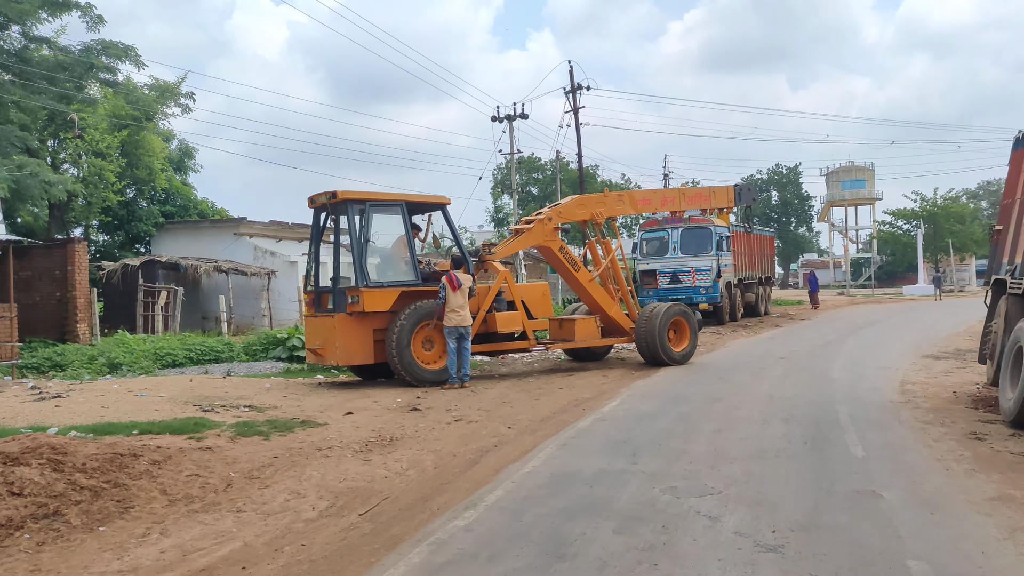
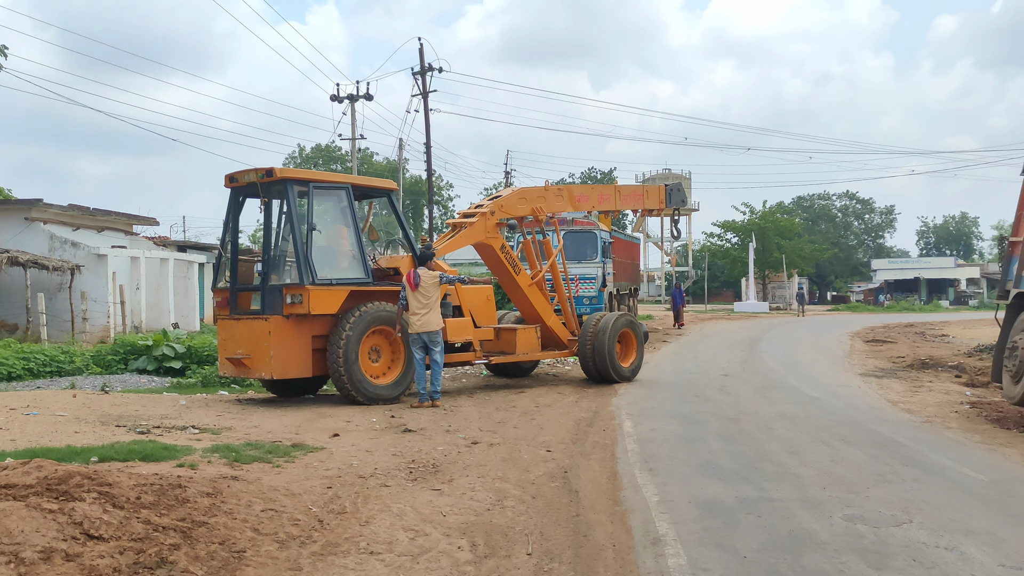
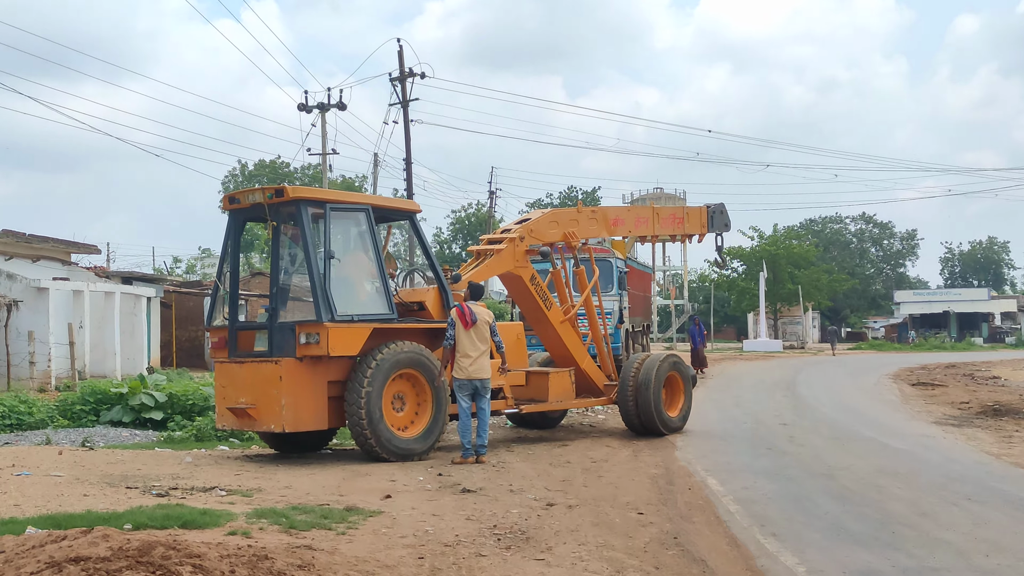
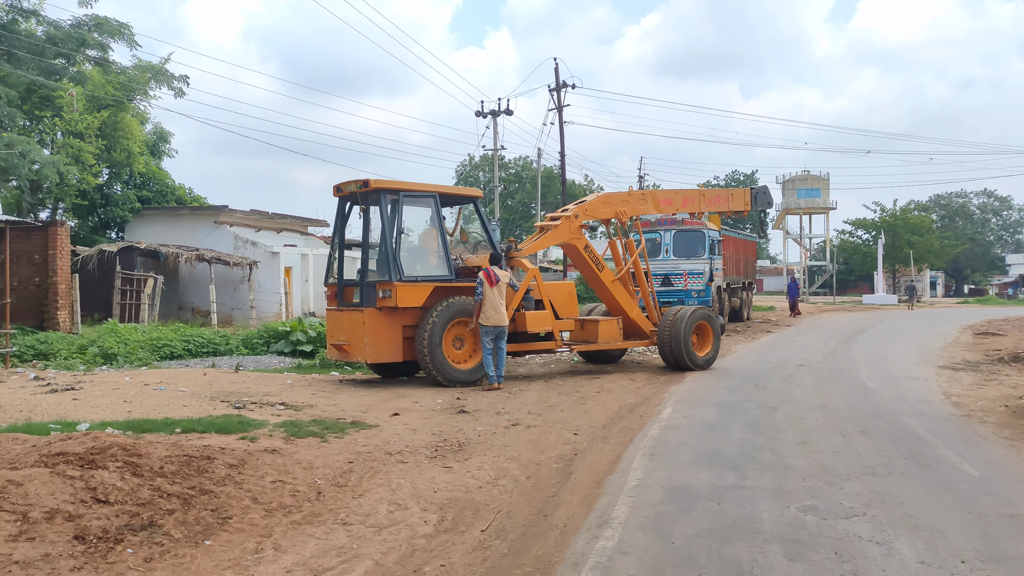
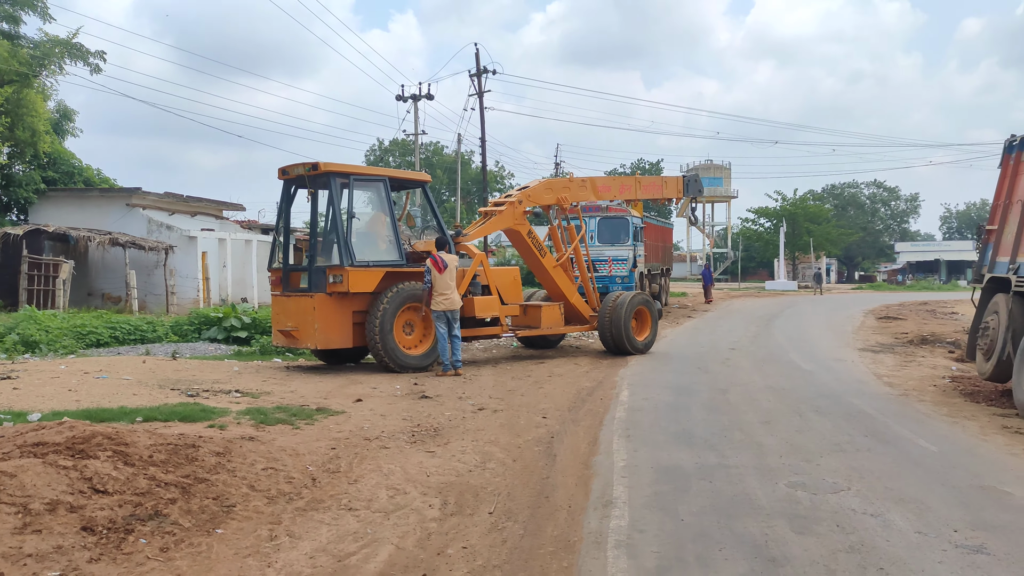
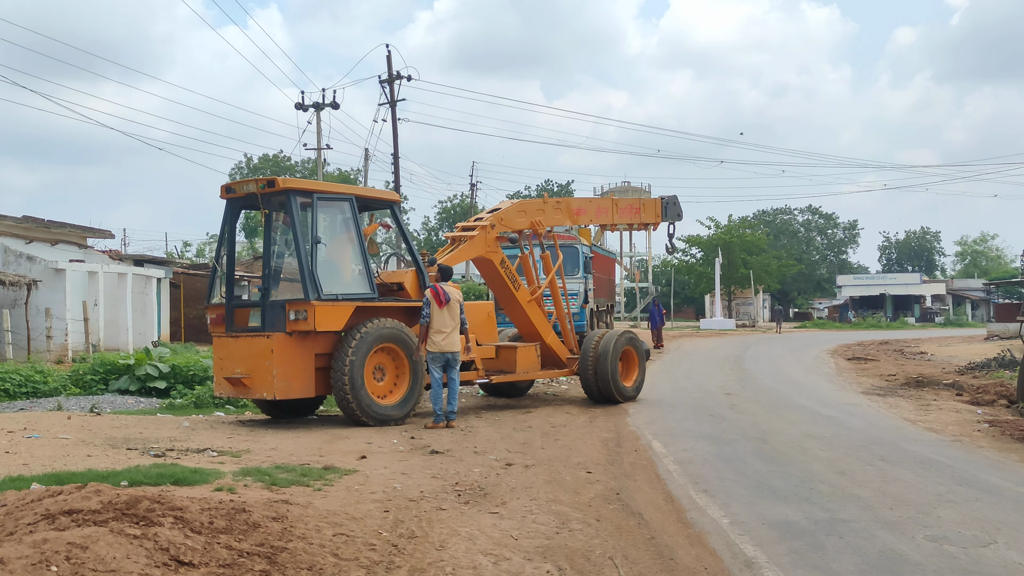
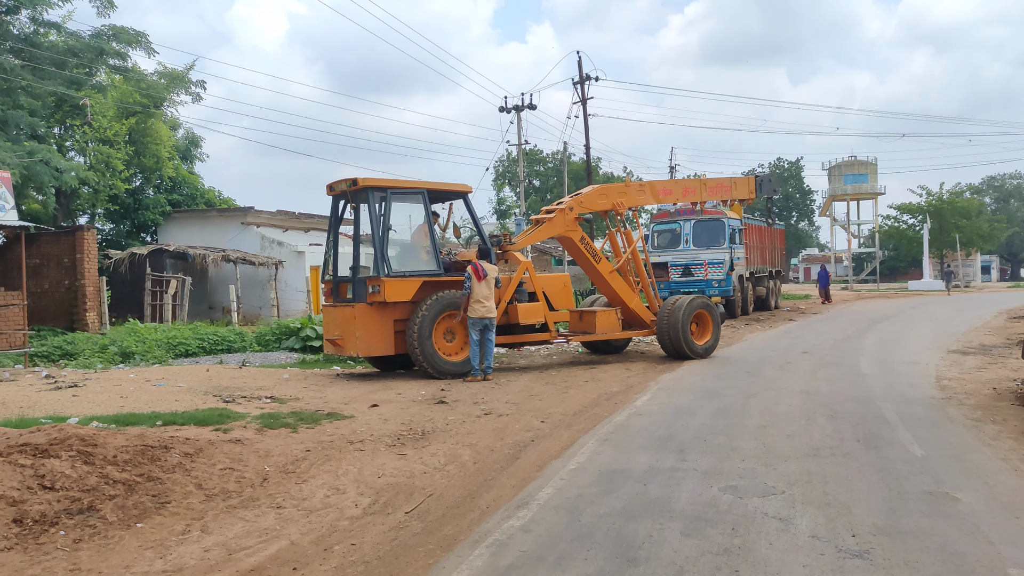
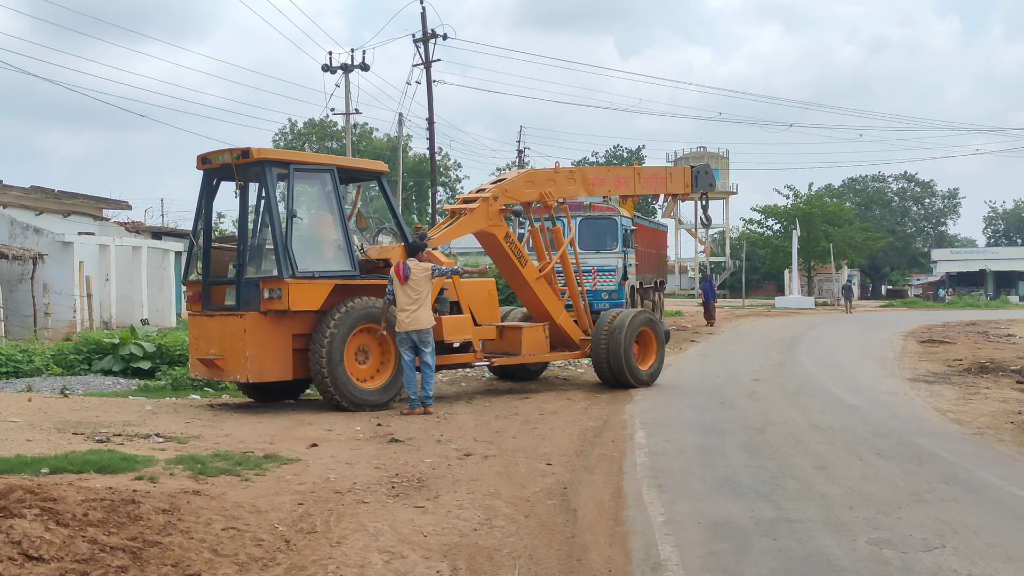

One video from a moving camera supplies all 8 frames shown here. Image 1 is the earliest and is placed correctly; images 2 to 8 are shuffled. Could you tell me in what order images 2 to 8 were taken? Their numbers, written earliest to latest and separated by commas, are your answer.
7, 4, 5, 8, 2, 6, 3
